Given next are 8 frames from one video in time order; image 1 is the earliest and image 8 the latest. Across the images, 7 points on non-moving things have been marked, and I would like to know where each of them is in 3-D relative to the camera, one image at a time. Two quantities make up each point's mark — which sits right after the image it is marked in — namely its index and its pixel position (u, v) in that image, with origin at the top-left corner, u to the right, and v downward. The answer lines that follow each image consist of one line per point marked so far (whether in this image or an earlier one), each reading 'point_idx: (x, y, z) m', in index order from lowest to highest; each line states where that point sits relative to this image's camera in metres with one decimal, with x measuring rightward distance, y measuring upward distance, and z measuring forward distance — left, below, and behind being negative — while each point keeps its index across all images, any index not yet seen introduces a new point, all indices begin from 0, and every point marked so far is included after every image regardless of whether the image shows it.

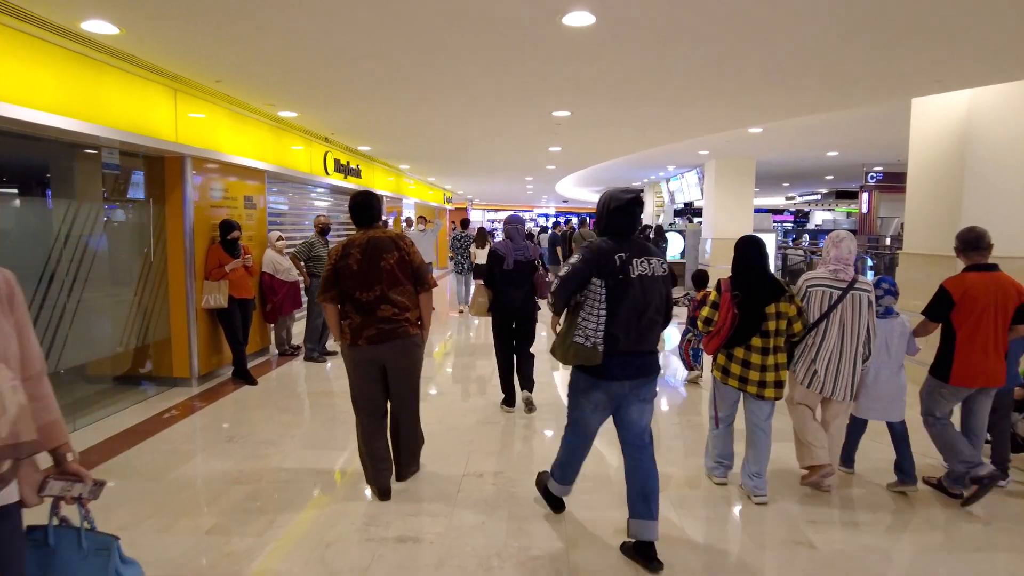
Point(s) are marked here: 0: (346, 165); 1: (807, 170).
0: (-2.1, +1.5, +8.1) m
1: (+5.8, +2.3, +12.8) m
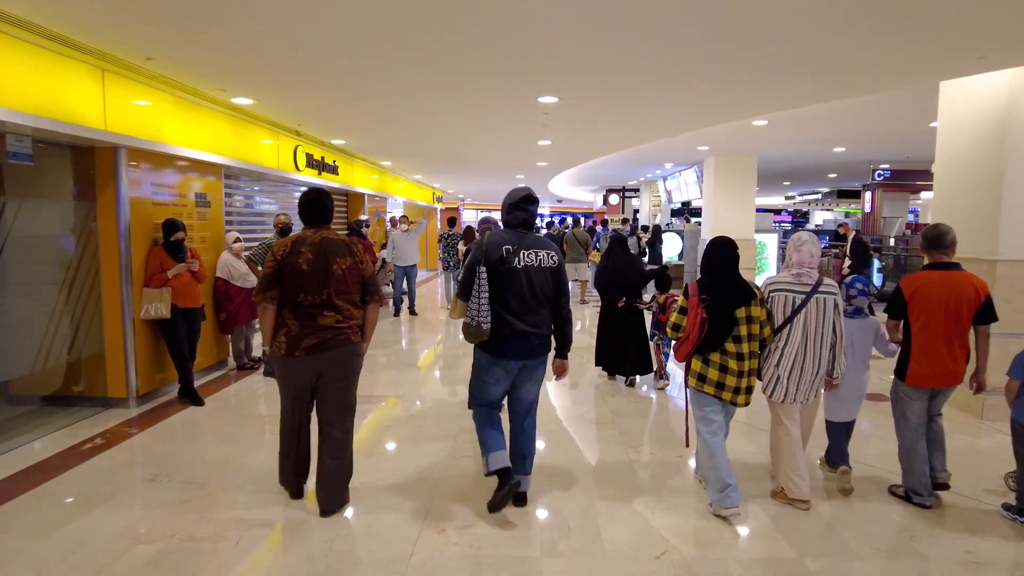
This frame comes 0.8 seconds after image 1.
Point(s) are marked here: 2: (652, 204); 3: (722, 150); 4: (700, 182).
0: (-2.3, +1.5, +7.6) m
1: (+5.6, +2.3, +12.3) m
2: (+3.3, +2.0, +15.4) m
3: (+3.0, +2.0, +9.4) m
4: (+3.2, +1.8, +11.2) m
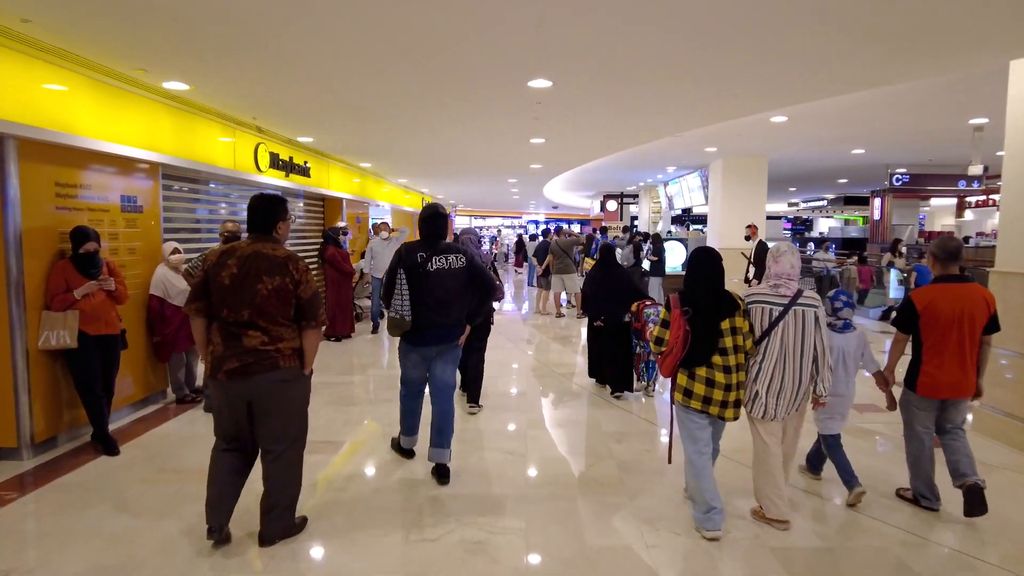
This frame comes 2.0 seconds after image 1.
0: (-2.4, +1.3, +6.9) m
1: (+5.5, +2.1, +11.7) m
2: (+3.2, +1.8, +14.7) m
3: (+2.9, +1.8, +8.8) m
4: (+3.1, +1.6, +10.5) m
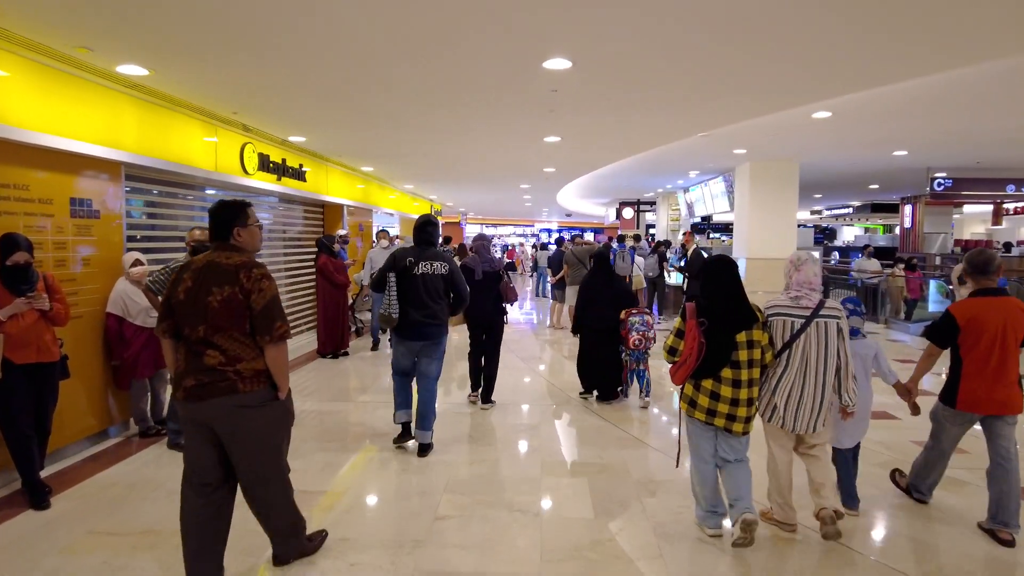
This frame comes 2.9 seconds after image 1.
0: (-2.2, +1.2, +6.4) m
1: (+5.7, +1.9, +11.0) m
2: (+3.4, +1.5, +14.1) m
3: (+3.1, +1.7, +8.2) m
4: (+3.3, +1.5, +9.9) m
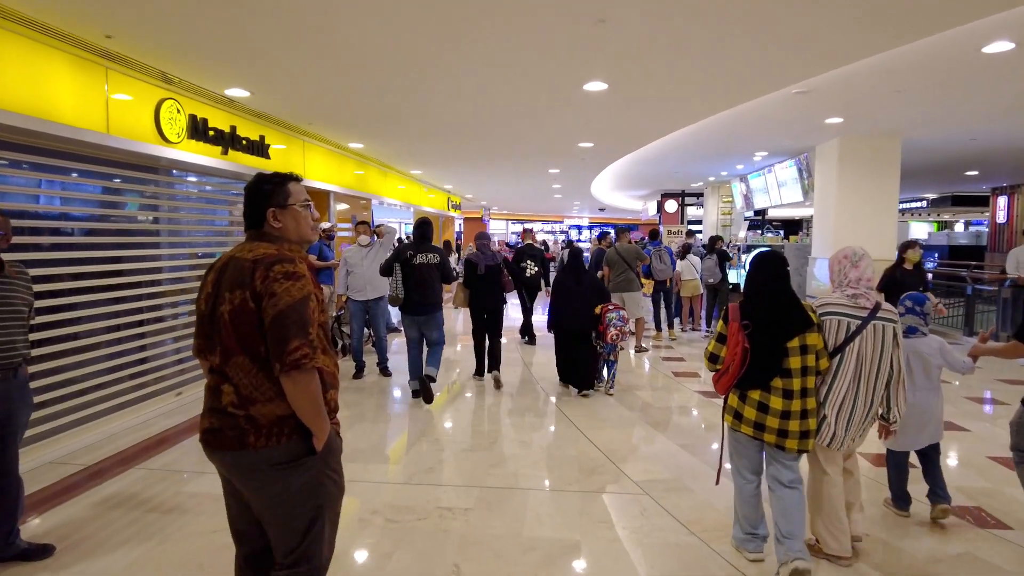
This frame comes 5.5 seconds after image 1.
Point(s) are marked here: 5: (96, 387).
0: (-2.1, +1.1, +4.9) m
1: (+6.1, +1.8, +9.2) m
2: (+3.9, +1.4, +12.3) m
3: (+3.3, +1.6, +6.4) m
4: (+3.6, +1.4, +8.2) m
5: (-3.0, -0.7, +4.7) m
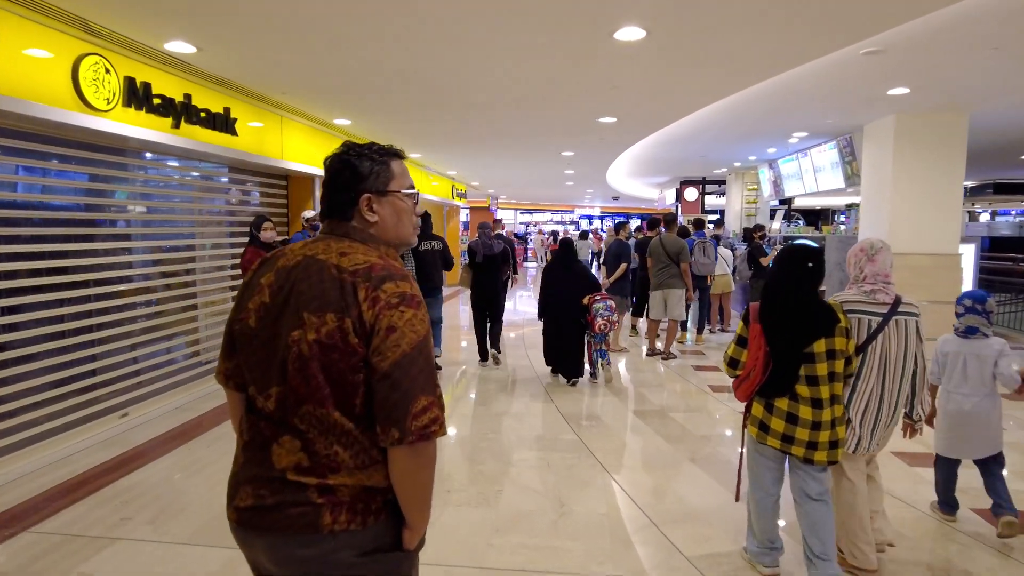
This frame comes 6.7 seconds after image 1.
0: (-2.0, +1.1, +4.1) m
1: (+6.2, +1.8, +8.3) m
2: (+4.1, +1.5, +11.4) m
3: (+3.4, +1.6, +5.6) m
4: (+3.7, +1.4, +7.3) m
5: (-2.9, -0.7, +4.0) m
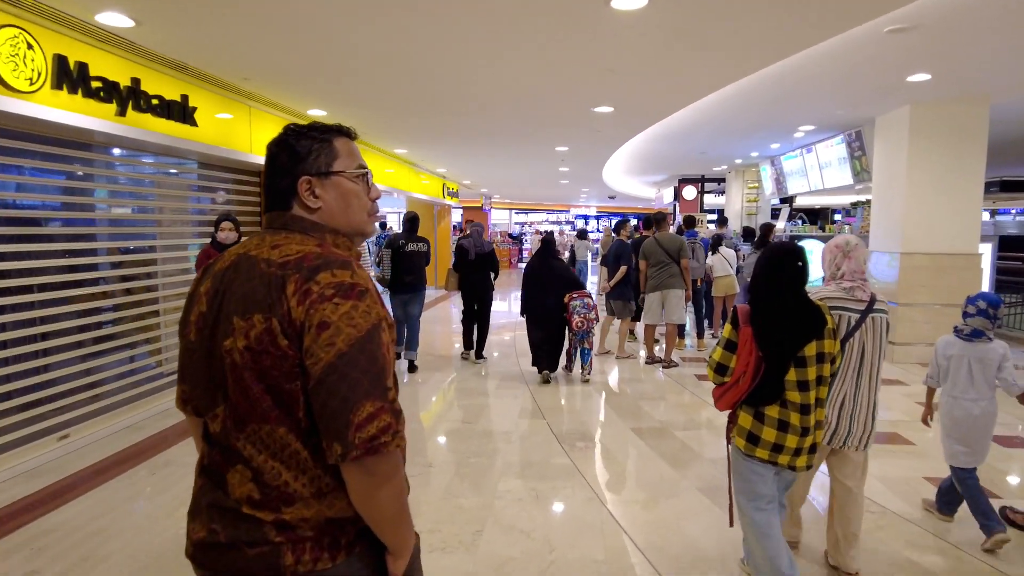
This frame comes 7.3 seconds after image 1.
0: (-2.1, +1.1, +3.7) m
1: (+6.1, +1.8, +7.9) m
2: (+4.0, +1.5, +11.1) m
3: (+3.3, +1.6, +5.2) m
4: (+3.6, +1.4, +7.0) m
5: (-3.0, -0.8, +3.6) m
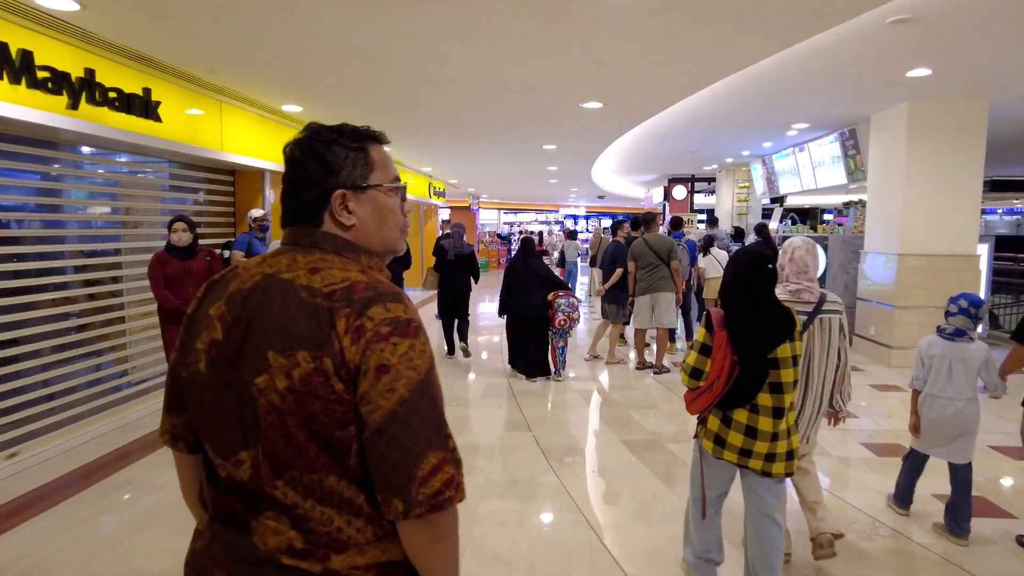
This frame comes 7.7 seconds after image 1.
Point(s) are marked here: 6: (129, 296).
0: (-2.2, +1.1, +3.4) m
1: (+5.9, +1.8, +7.8) m
2: (+3.8, +1.5, +10.9) m
3: (+3.2, +1.6, +5.0) m
4: (+3.5, +1.4, +6.8) m
5: (-3.1, -0.8, +3.3) m
6: (-2.9, -0.1, +5.0) m
